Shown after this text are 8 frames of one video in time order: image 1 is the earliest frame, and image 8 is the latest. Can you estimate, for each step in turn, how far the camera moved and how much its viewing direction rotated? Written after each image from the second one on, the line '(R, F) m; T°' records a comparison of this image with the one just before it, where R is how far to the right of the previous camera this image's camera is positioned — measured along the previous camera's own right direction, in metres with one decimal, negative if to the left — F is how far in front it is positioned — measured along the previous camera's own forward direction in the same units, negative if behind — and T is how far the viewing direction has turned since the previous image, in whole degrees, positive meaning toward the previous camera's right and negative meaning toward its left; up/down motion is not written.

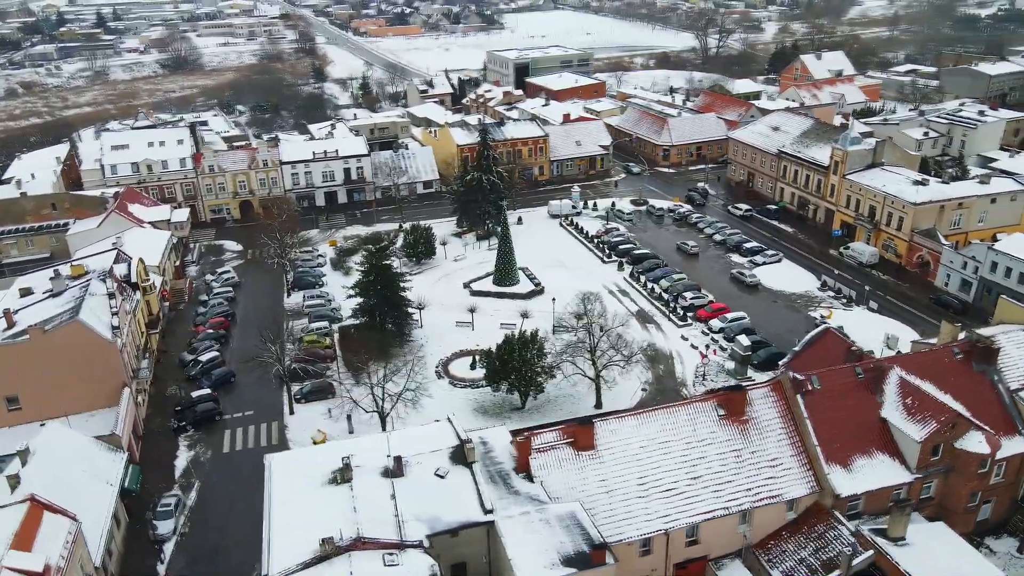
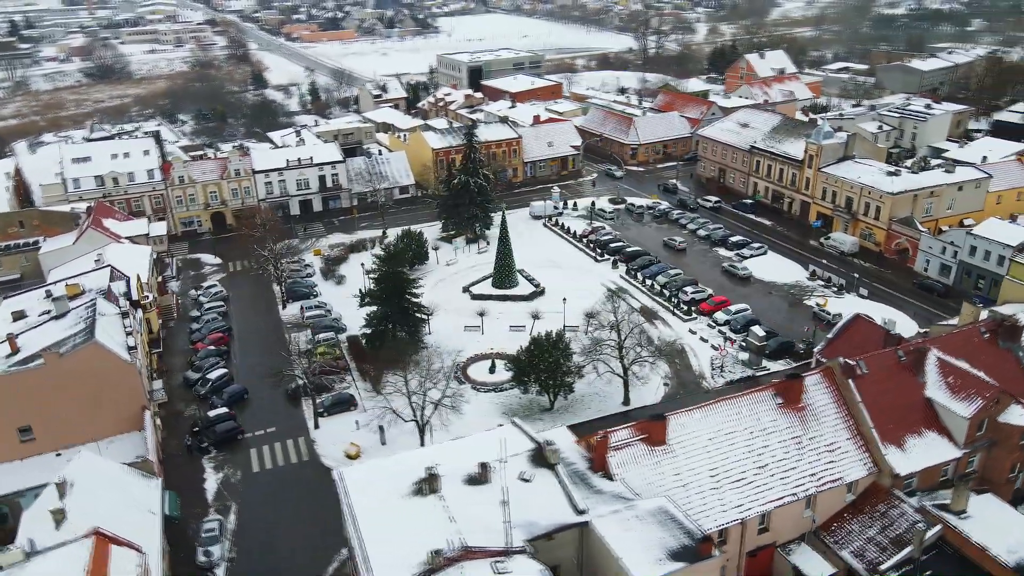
(-4.8, +0.4) m; +5°
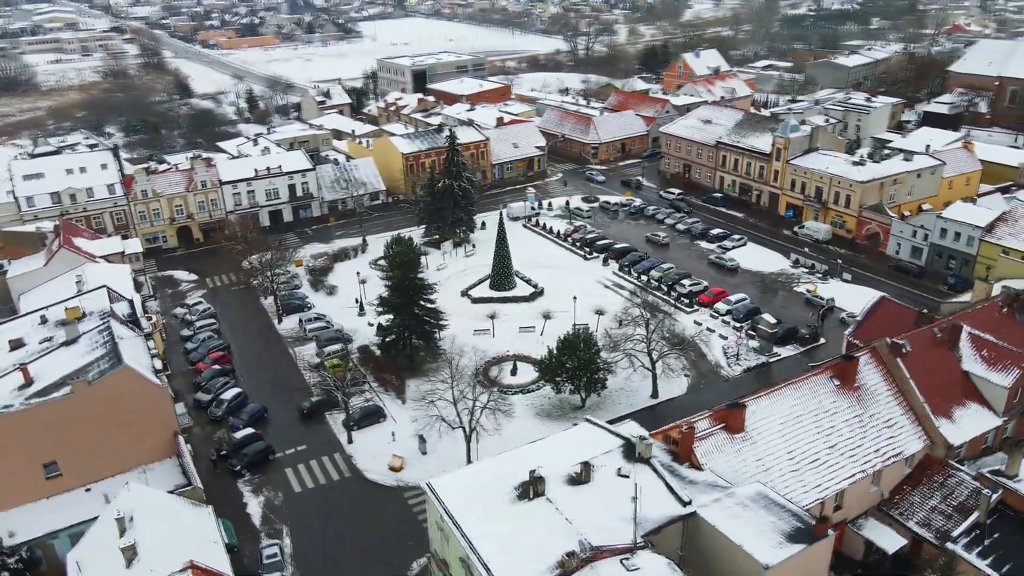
(-5.6, +0.5) m; +6°
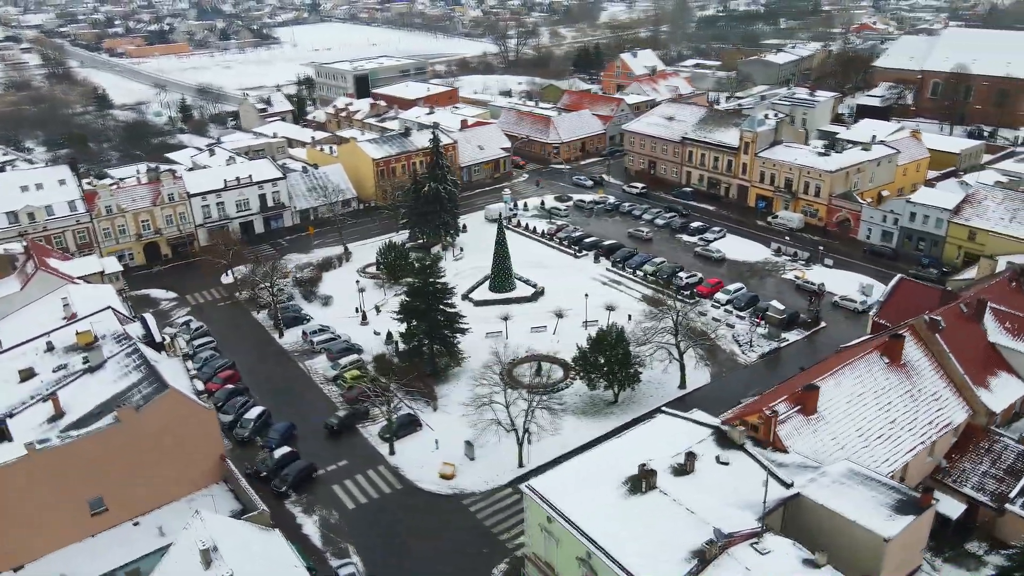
(-5.8, +0.5) m; +6°
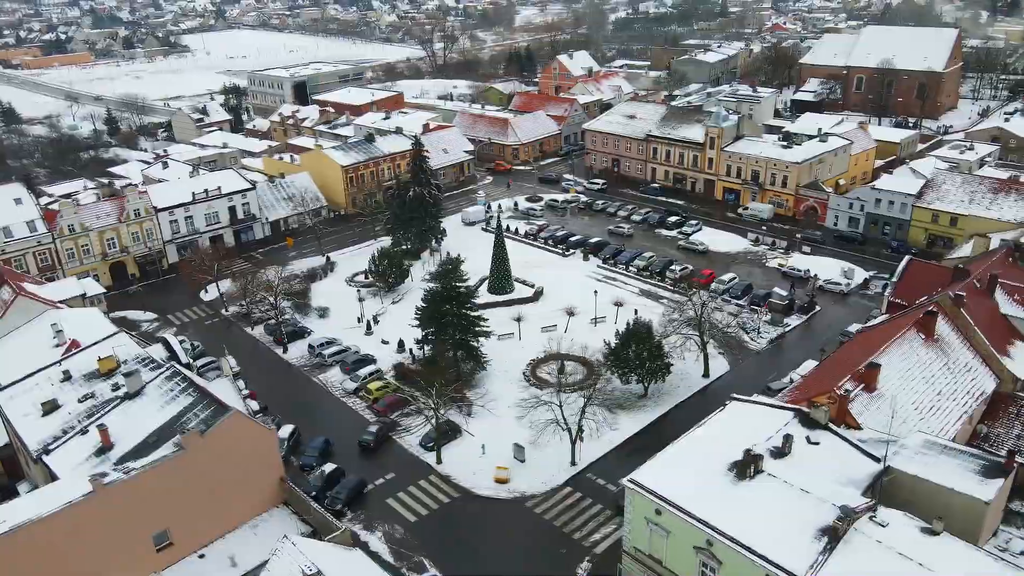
(-5.9, +0.5) m; +6°
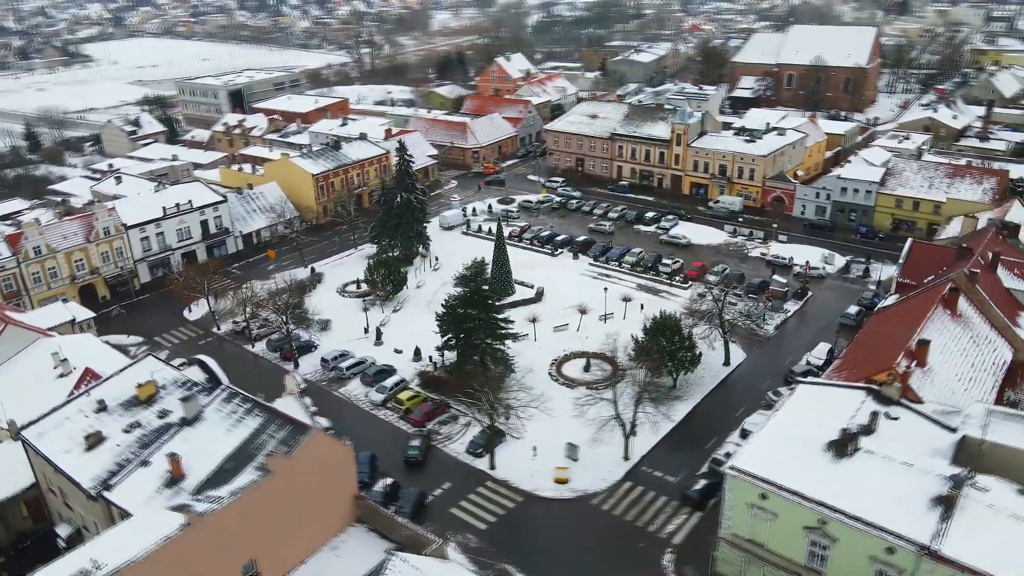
(-6.0, +0.5) m; +6°
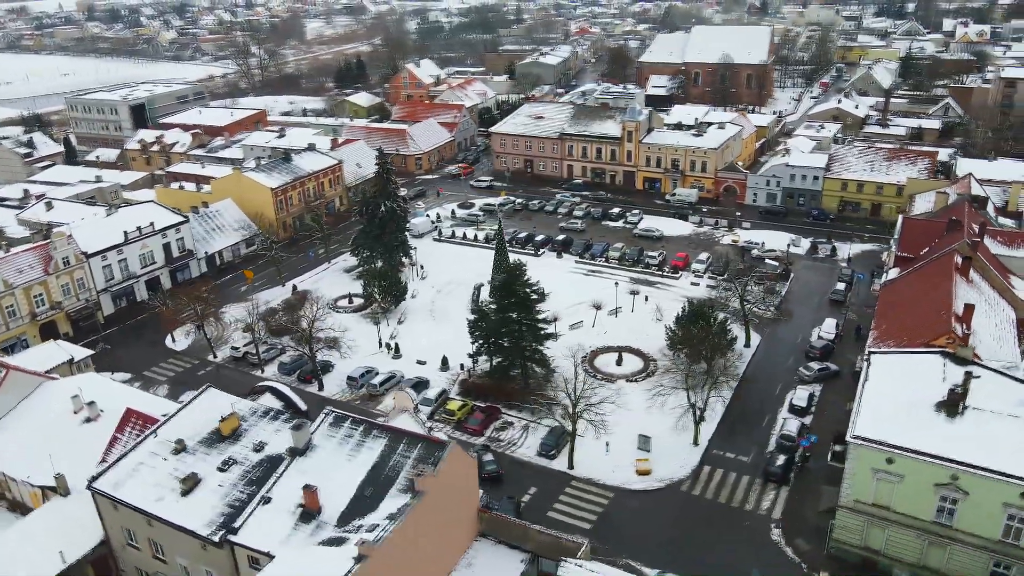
(-8.7, +1.0) m; +9°
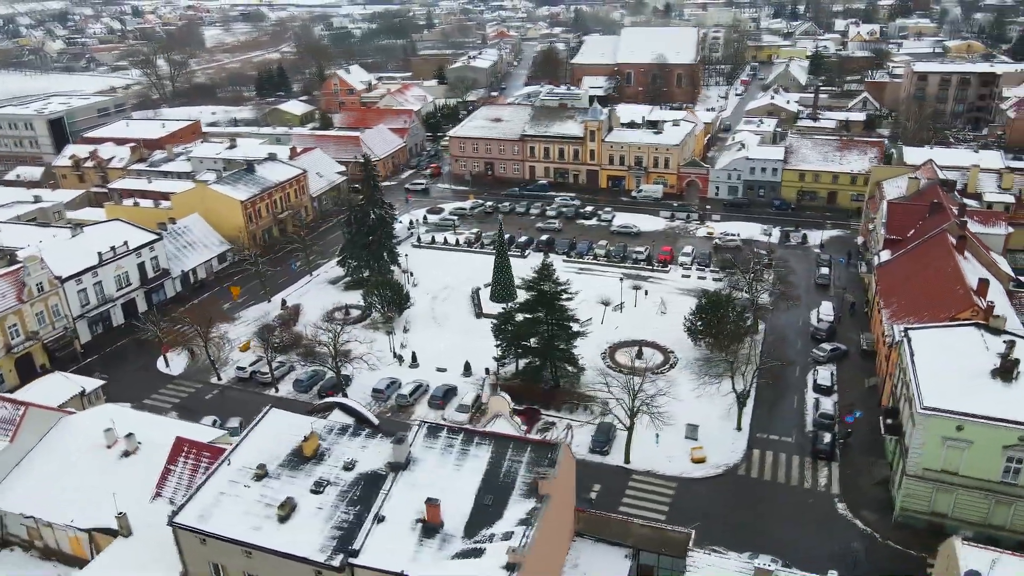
(-6.5, +0.6) m; +7°
